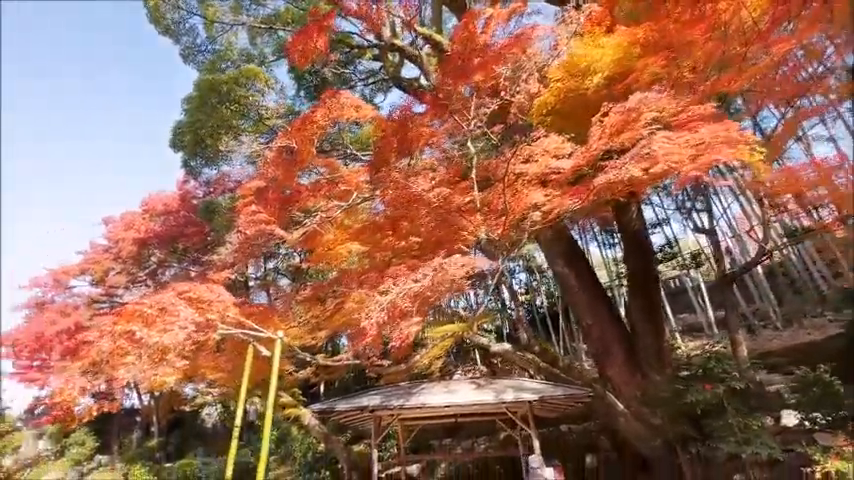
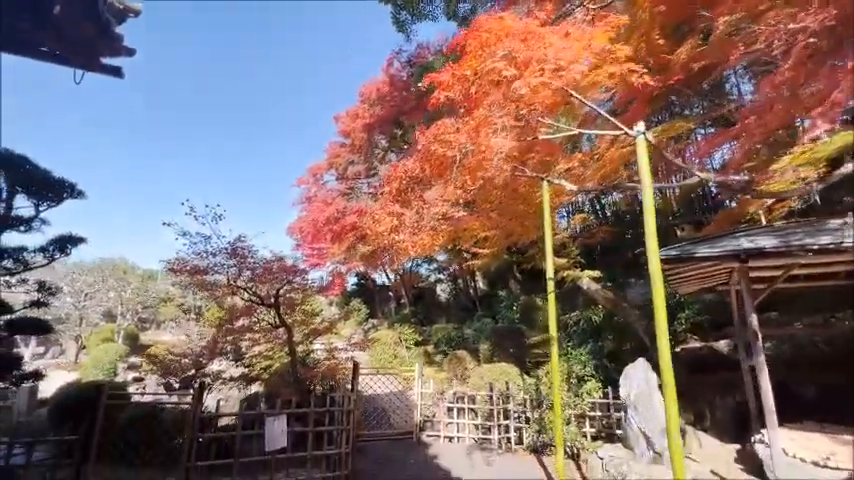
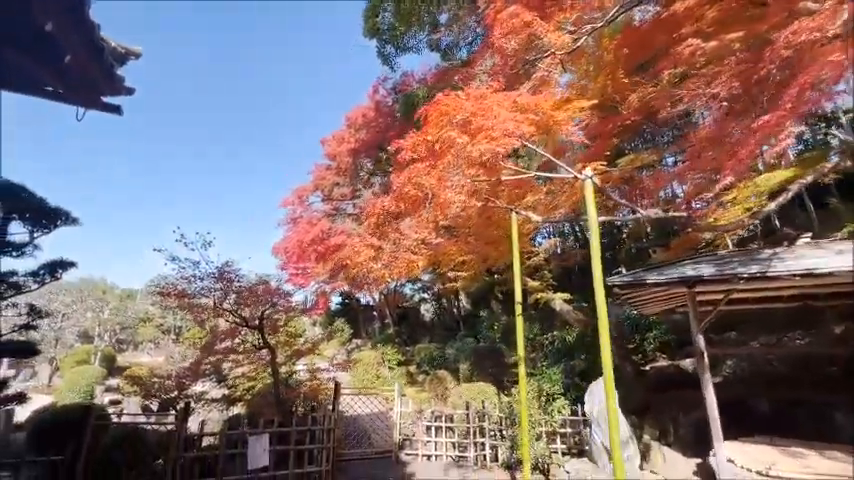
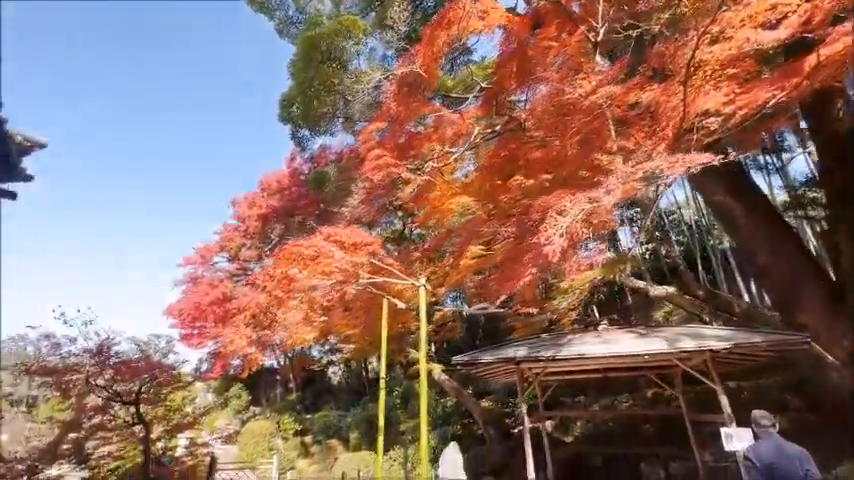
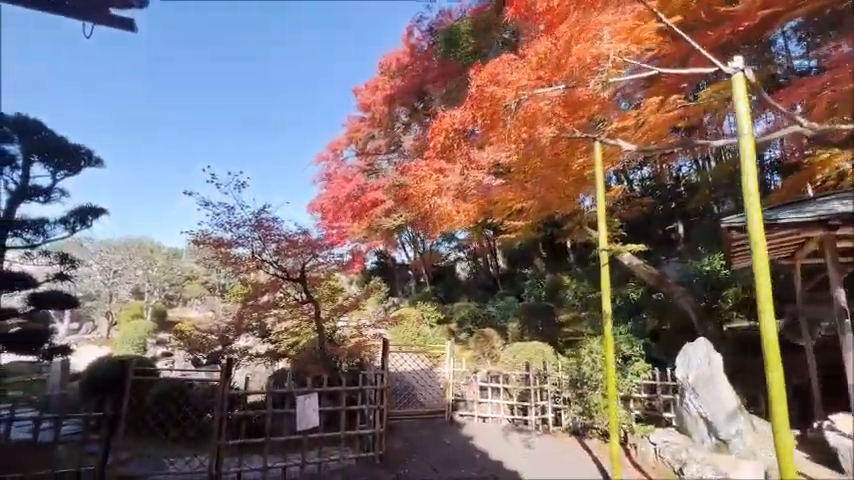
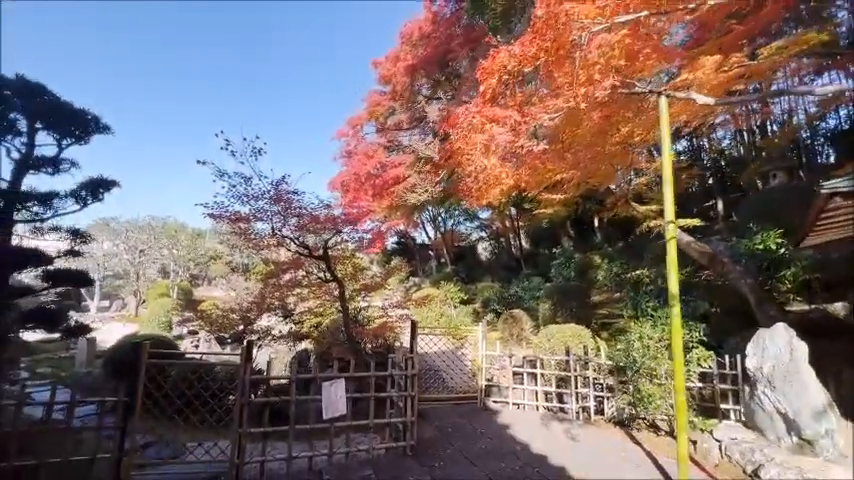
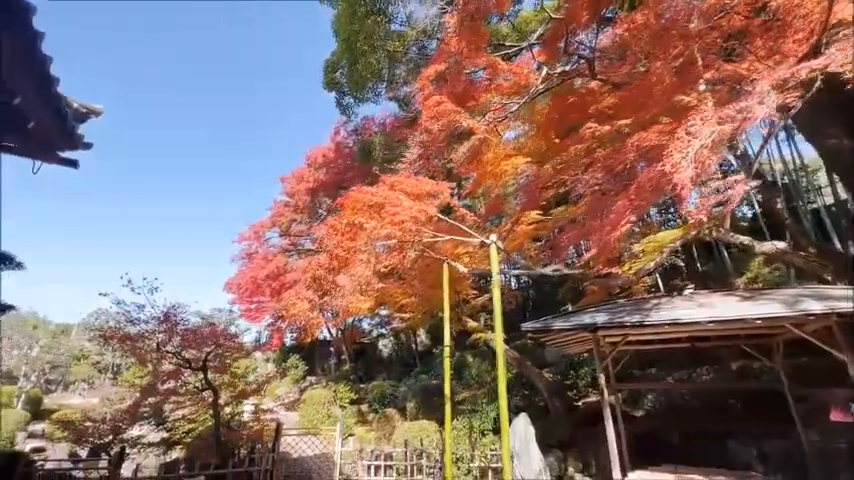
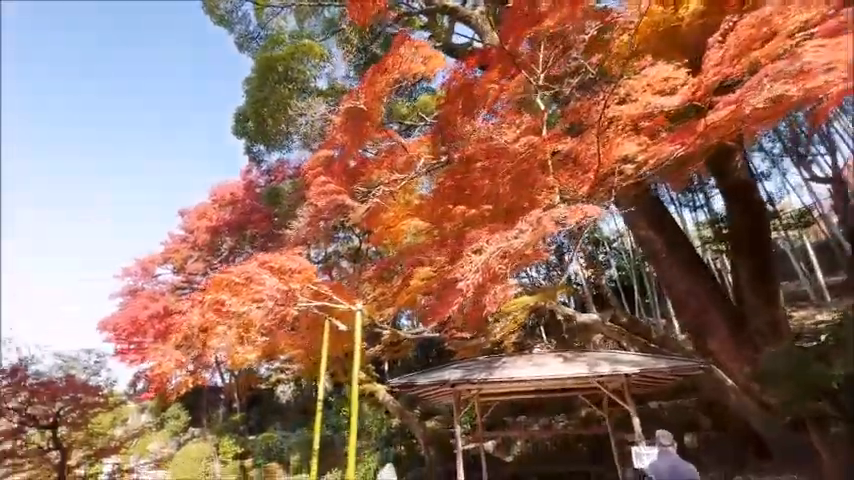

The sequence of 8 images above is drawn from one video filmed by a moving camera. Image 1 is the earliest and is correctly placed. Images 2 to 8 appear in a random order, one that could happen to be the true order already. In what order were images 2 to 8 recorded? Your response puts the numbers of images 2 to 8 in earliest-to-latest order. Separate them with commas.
8, 4, 7, 3, 2, 5, 6
